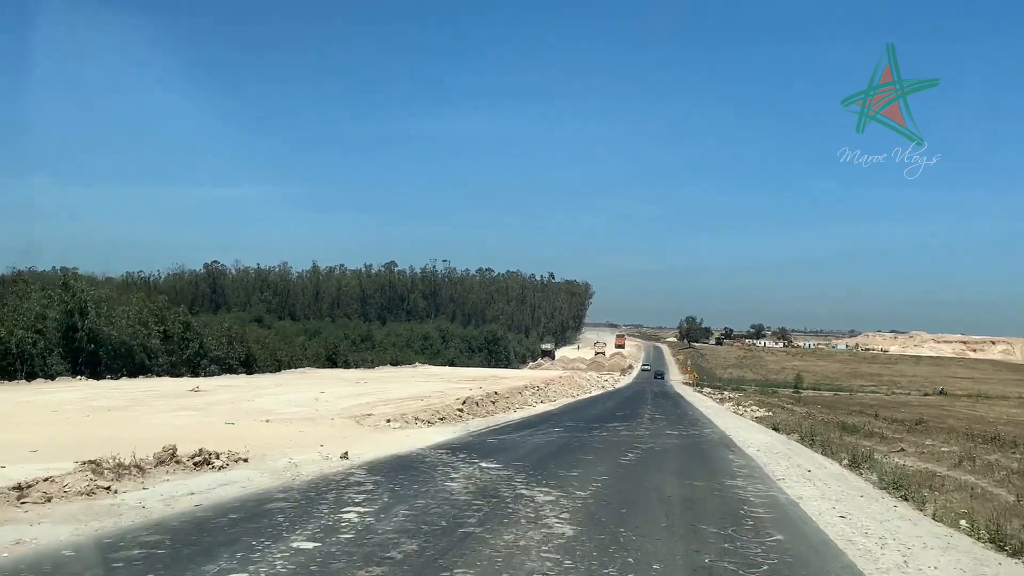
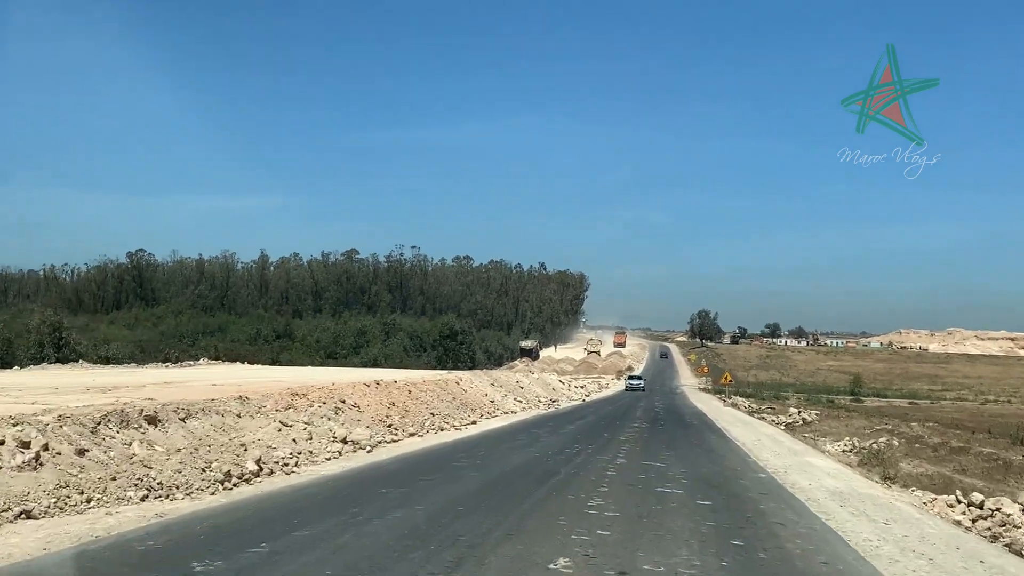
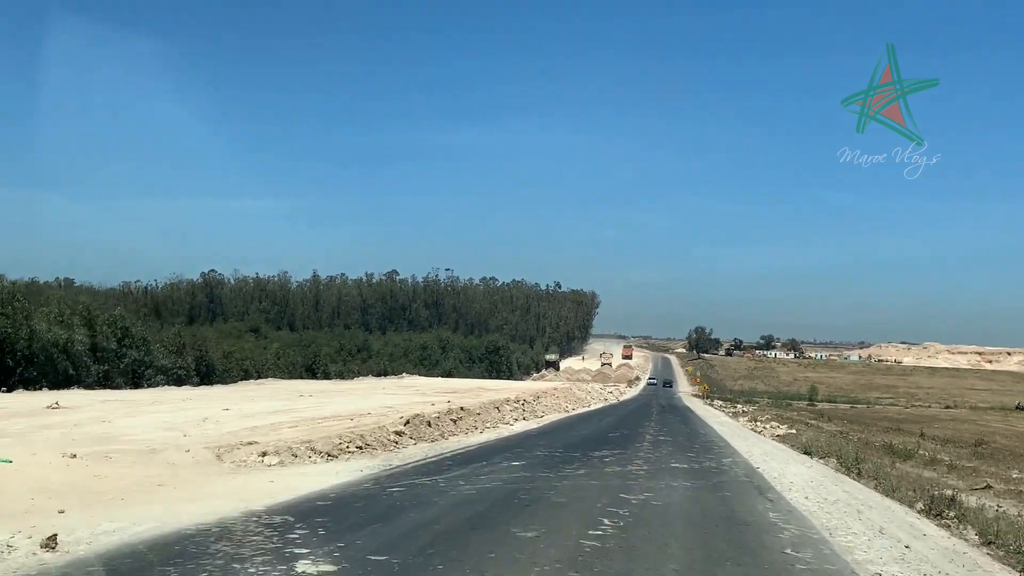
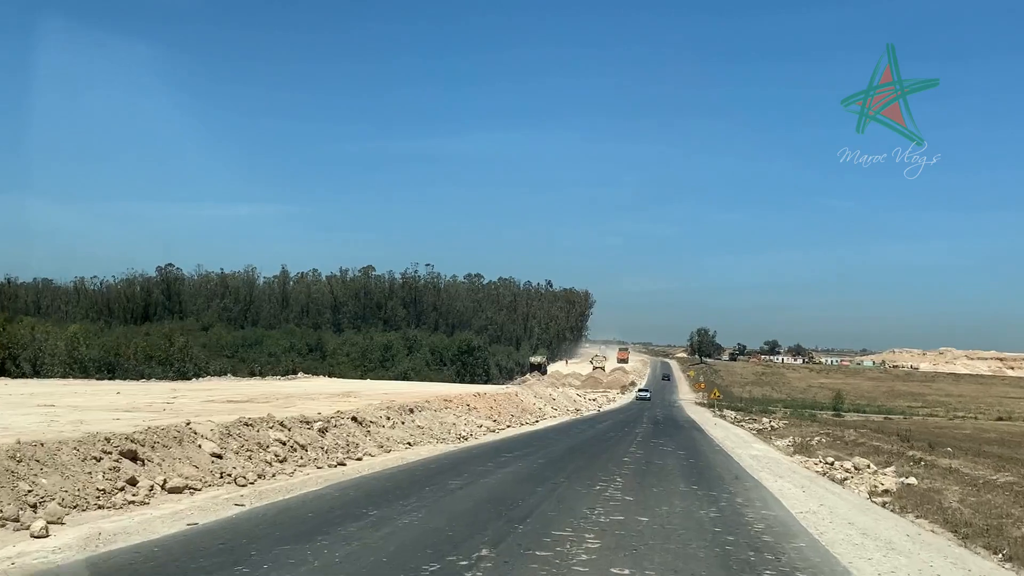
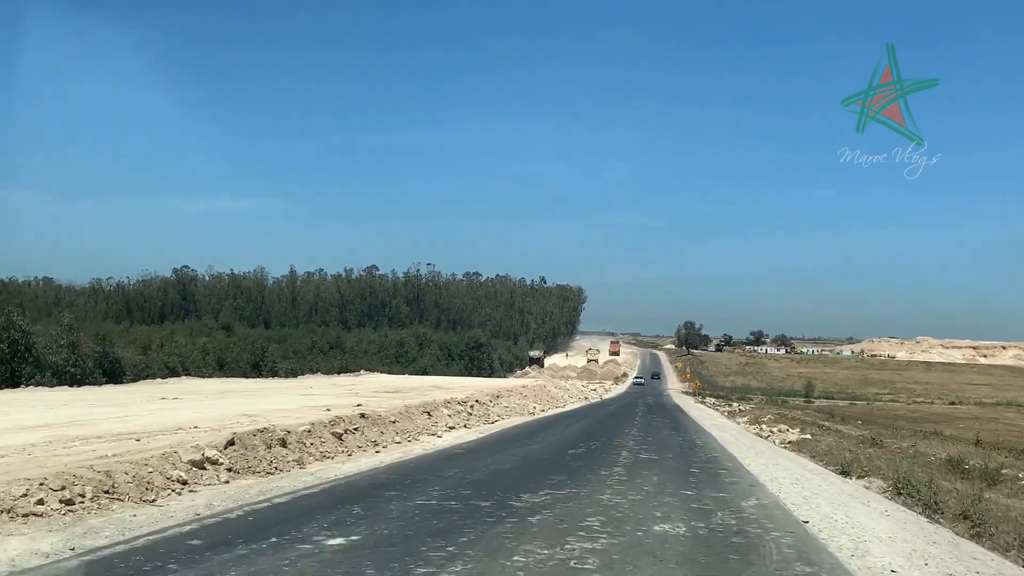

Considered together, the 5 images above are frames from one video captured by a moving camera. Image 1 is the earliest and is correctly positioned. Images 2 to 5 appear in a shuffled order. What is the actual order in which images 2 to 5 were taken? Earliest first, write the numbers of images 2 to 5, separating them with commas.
3, 5, 4, 2
